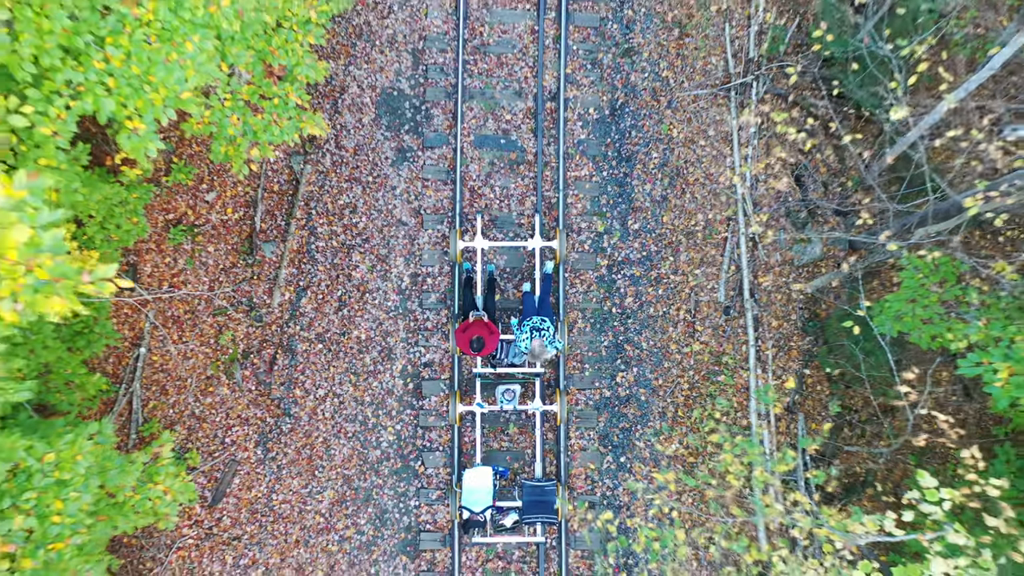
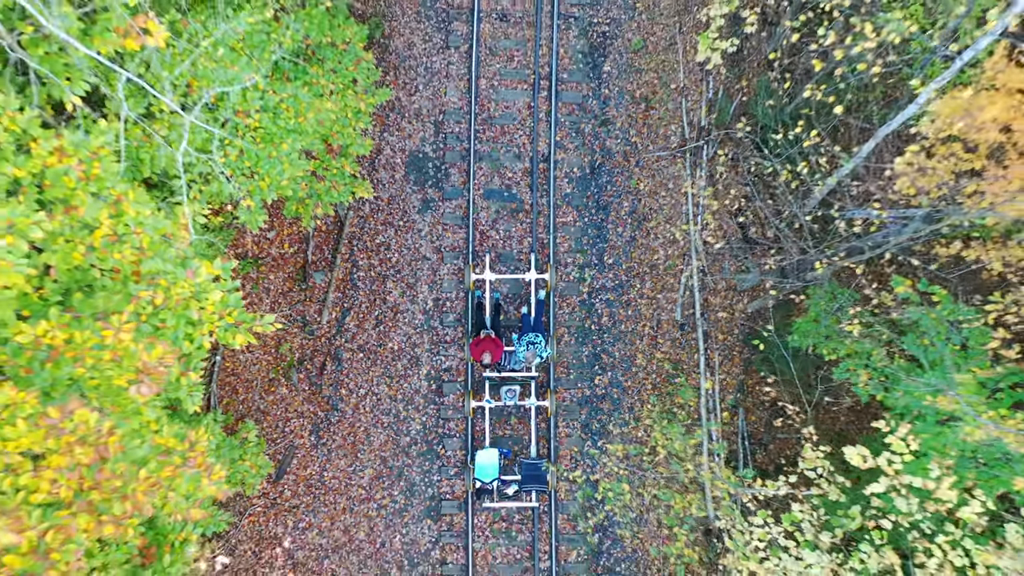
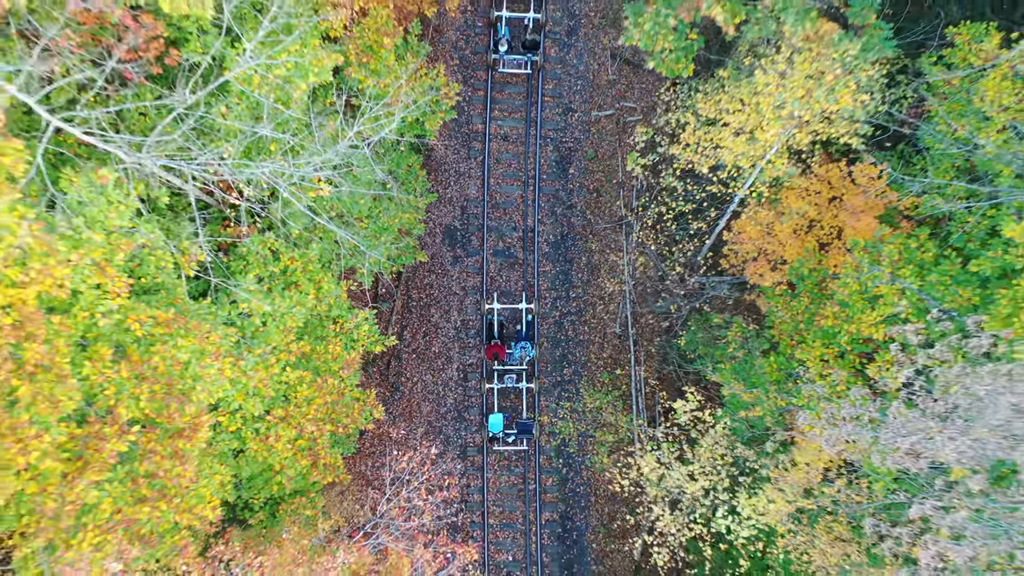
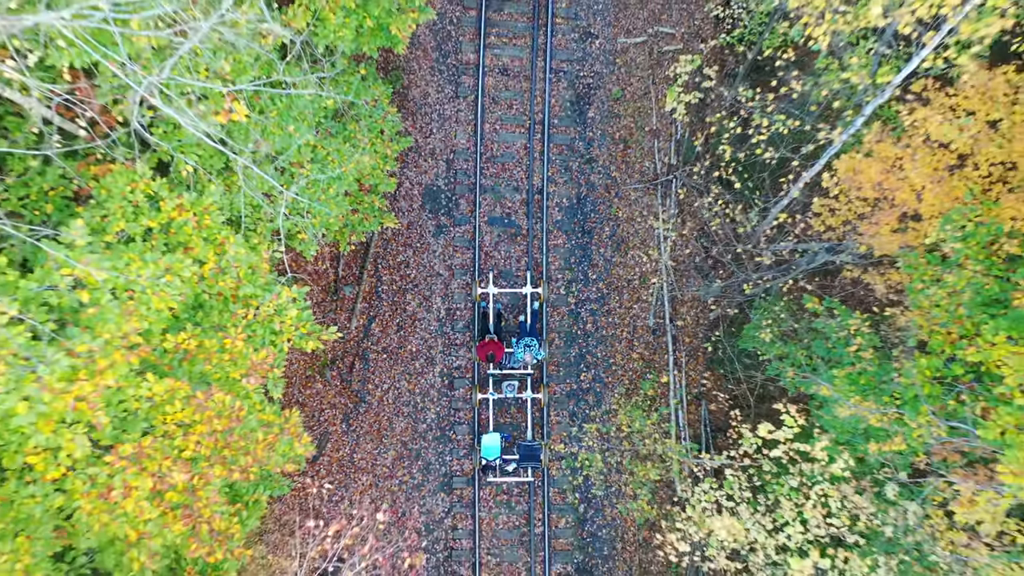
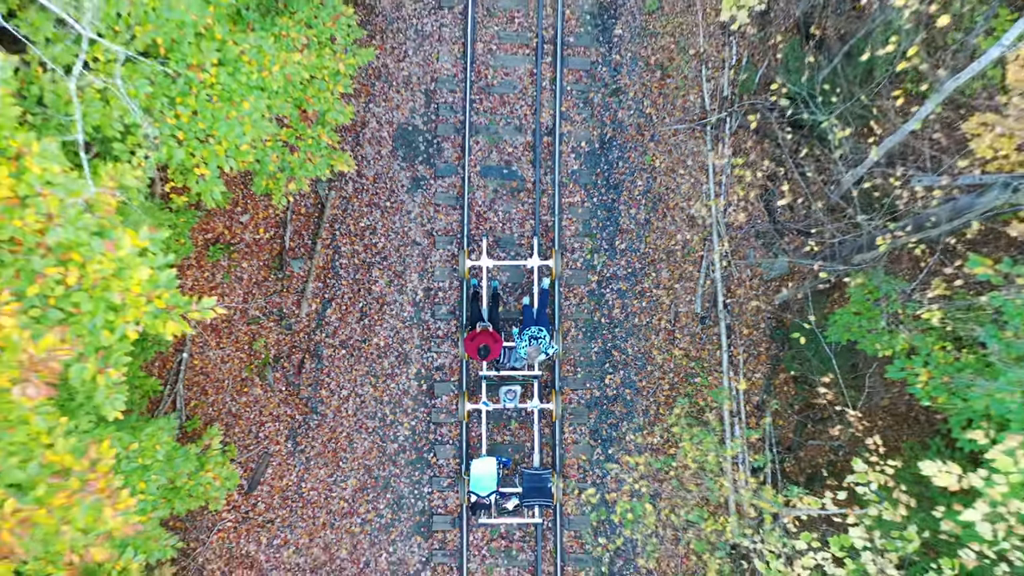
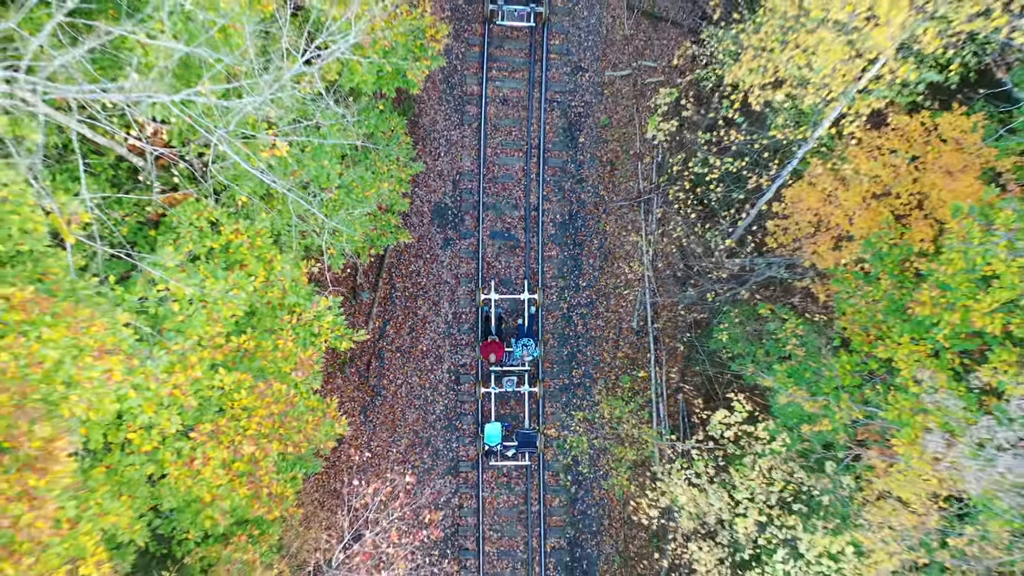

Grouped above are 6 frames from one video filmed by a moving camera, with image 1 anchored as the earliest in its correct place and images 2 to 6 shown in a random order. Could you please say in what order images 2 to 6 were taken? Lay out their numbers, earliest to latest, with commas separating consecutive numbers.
5, 2, 4, 6, 3
